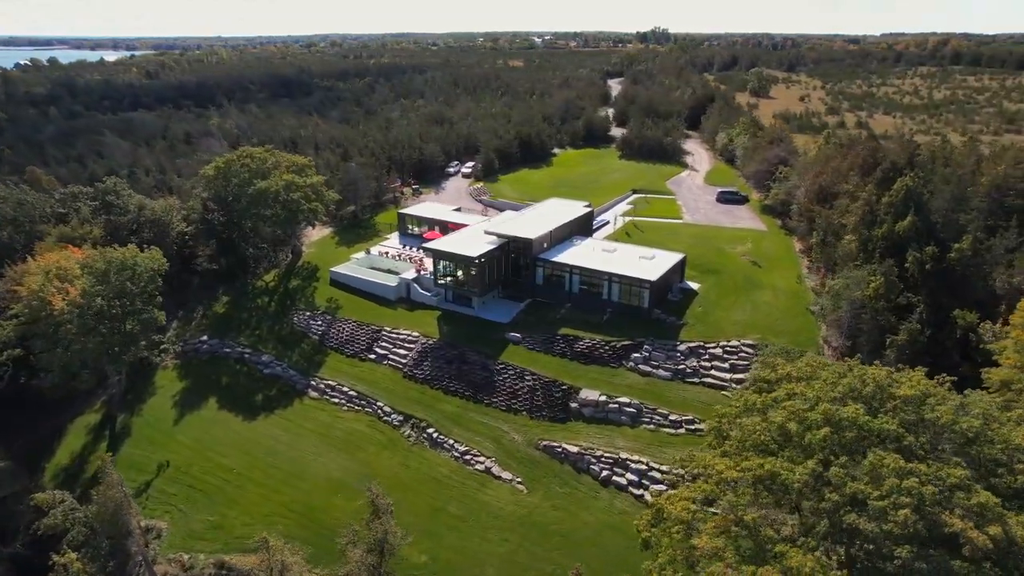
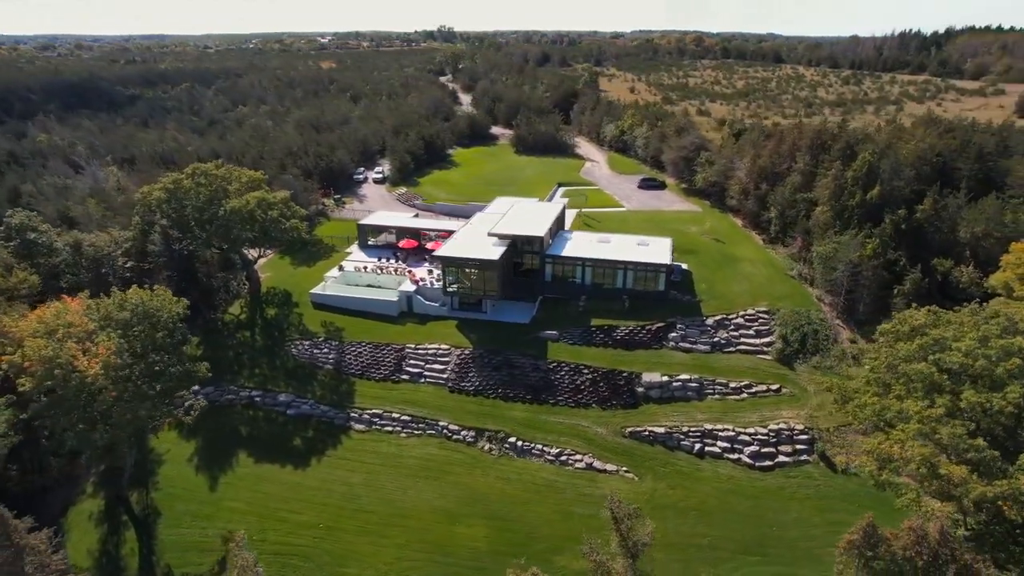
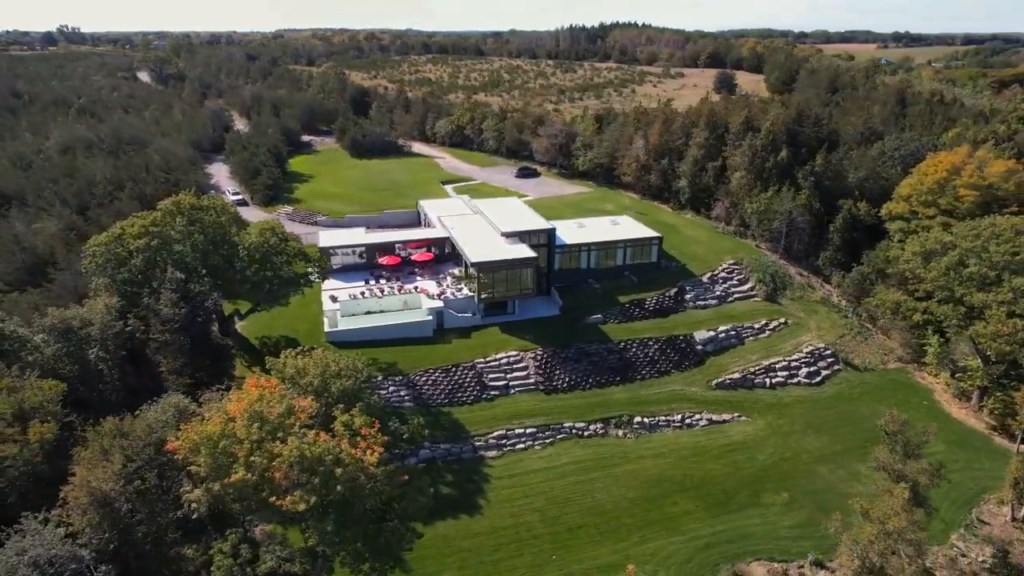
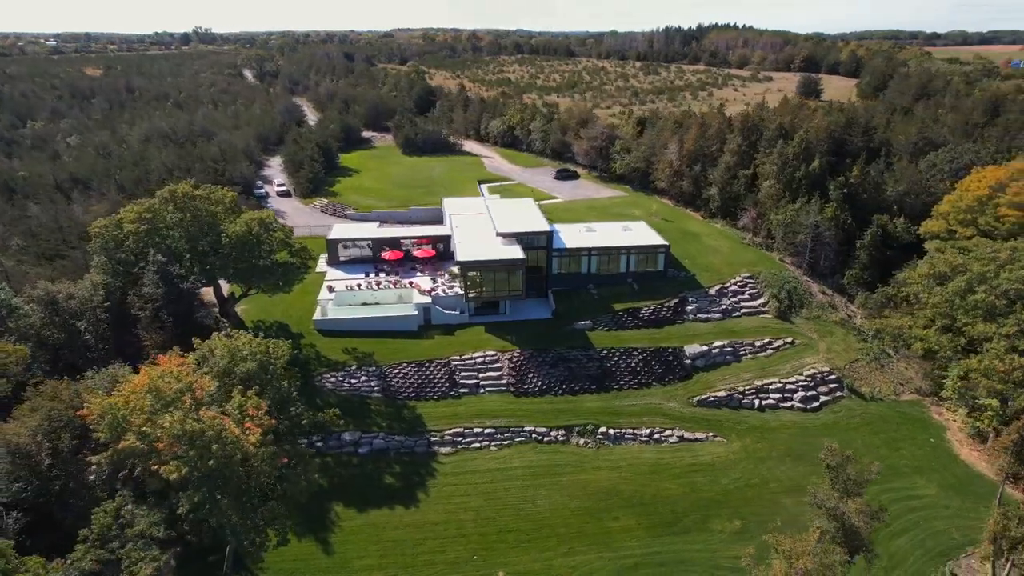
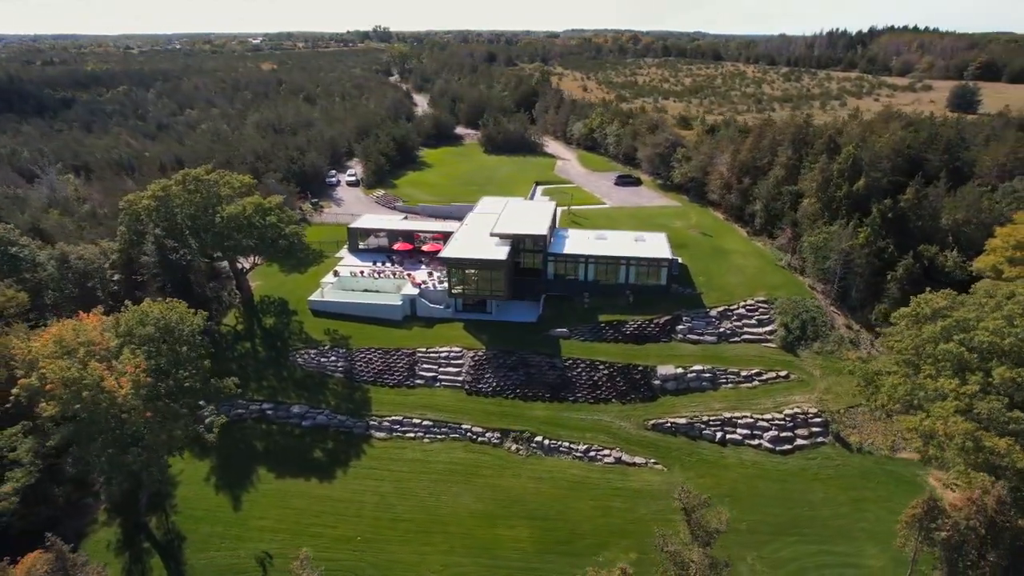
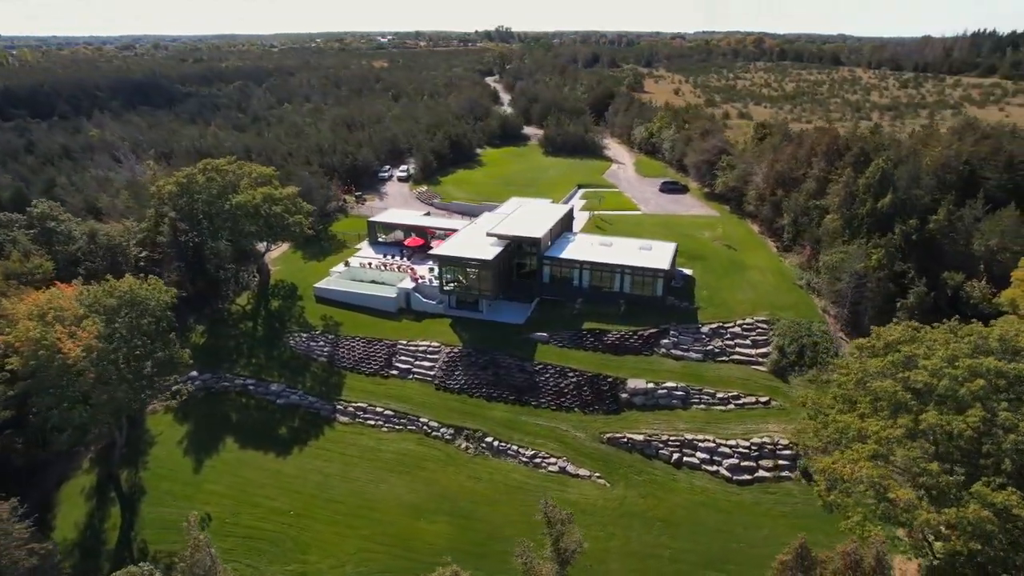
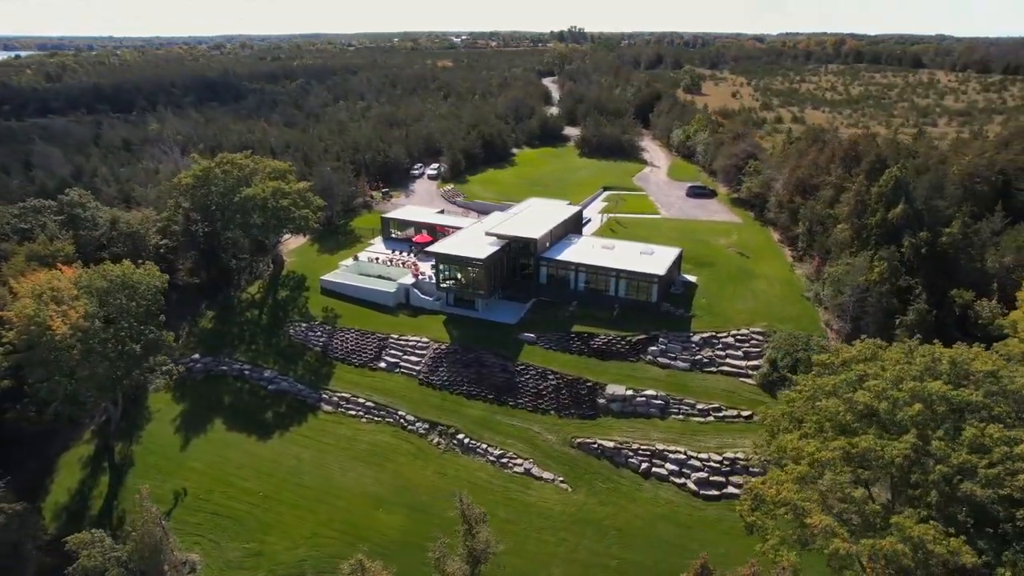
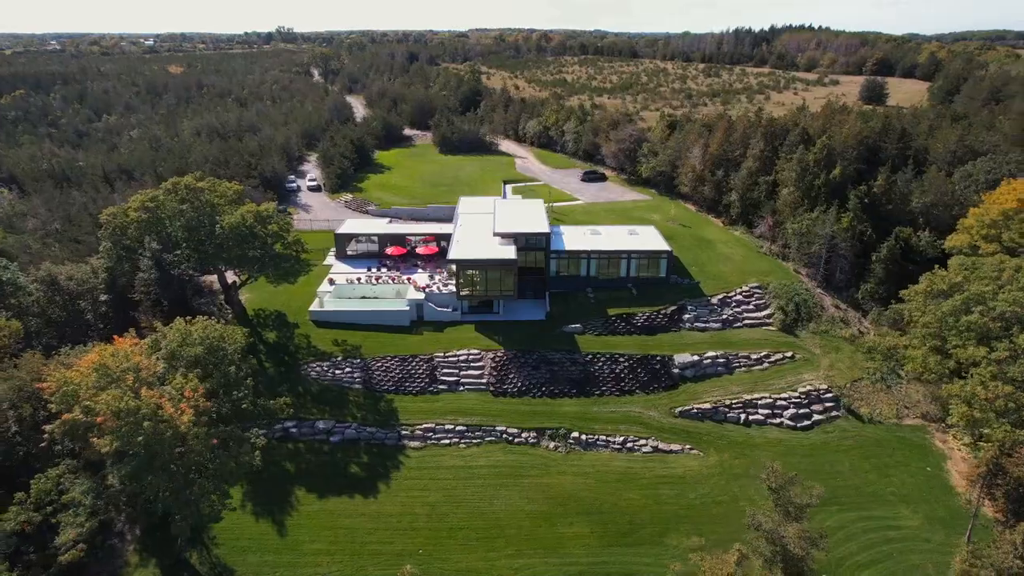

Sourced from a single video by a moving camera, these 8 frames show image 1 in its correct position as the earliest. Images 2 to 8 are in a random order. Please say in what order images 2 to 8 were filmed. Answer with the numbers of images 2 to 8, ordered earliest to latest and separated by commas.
7, 6, 2, 5, 8, 4, 3
